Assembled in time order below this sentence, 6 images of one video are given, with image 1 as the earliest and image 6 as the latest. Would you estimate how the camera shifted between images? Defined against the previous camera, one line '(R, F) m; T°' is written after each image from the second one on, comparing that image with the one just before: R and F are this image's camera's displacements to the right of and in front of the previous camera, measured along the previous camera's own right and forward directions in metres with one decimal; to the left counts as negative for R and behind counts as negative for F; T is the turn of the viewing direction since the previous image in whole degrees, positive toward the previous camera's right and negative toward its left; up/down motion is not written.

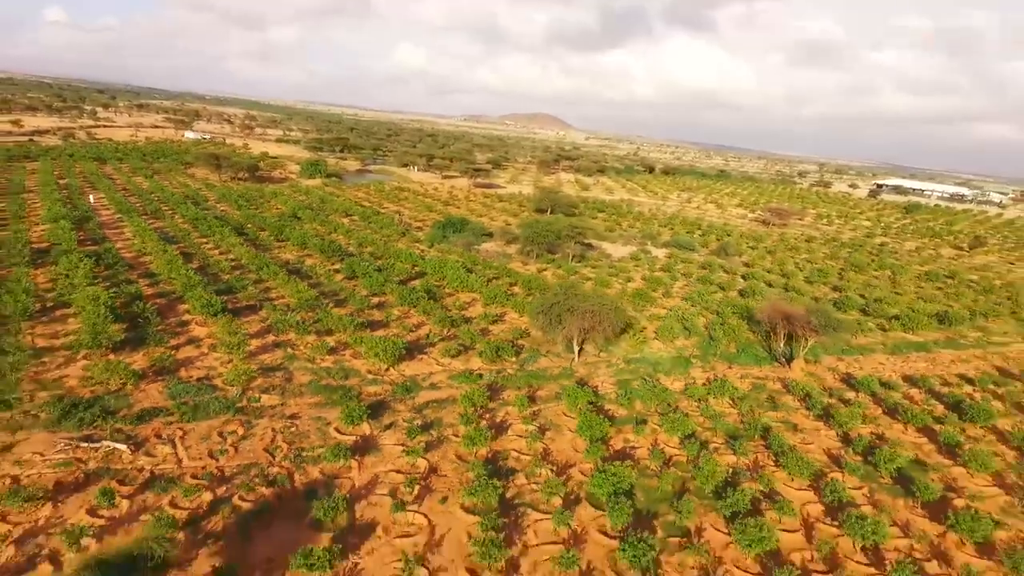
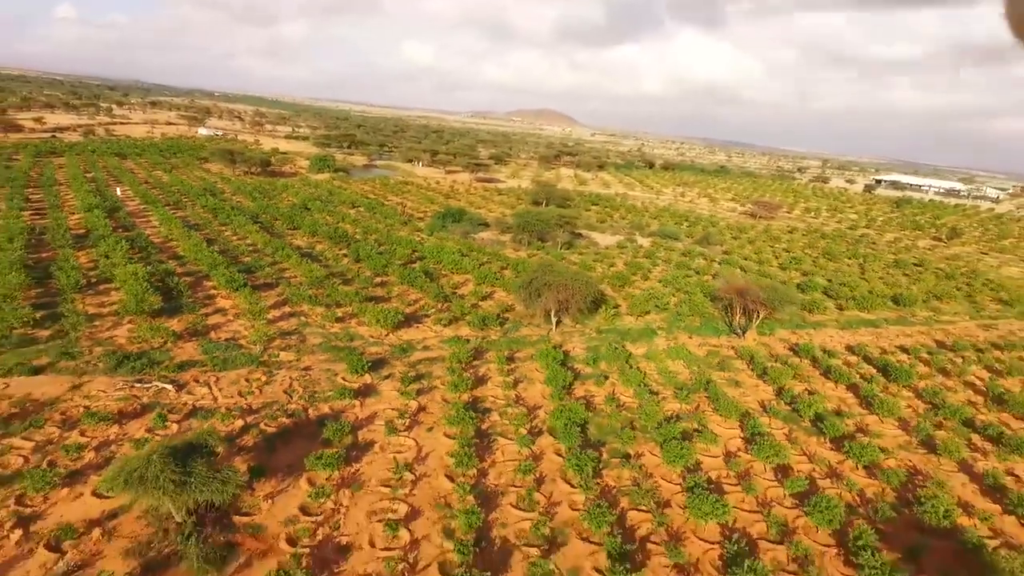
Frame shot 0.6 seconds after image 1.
(+0.6, -2.2) m; -1°
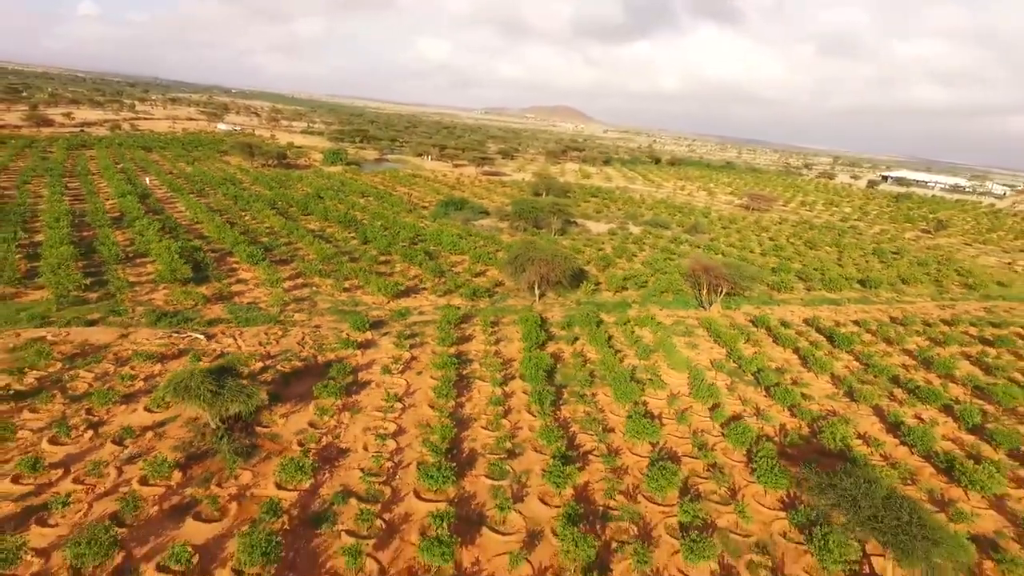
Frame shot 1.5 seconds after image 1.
(+0.8, -2.1) m; -1°
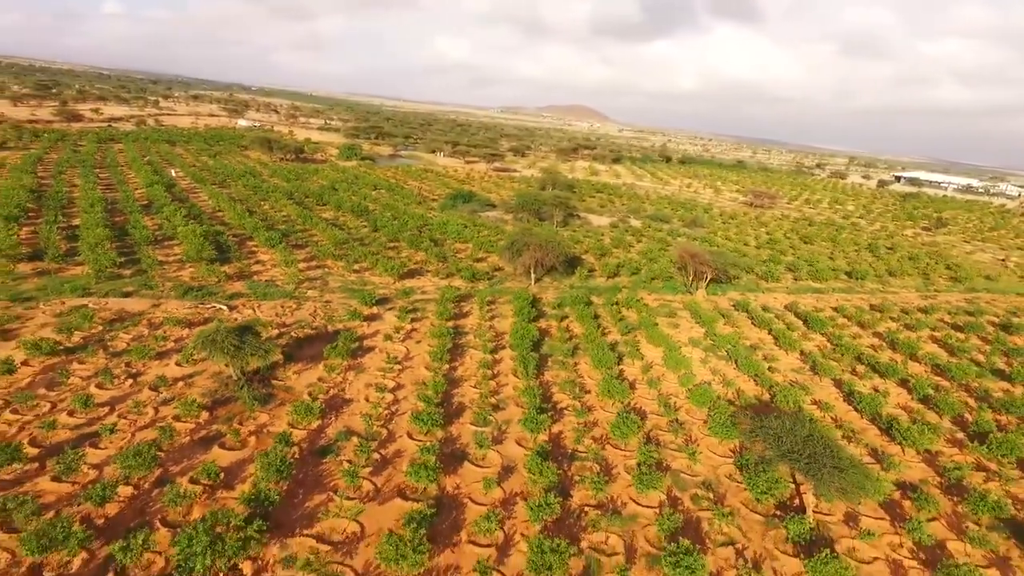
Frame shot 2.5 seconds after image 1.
(+0.6, -1.5) m; -1°
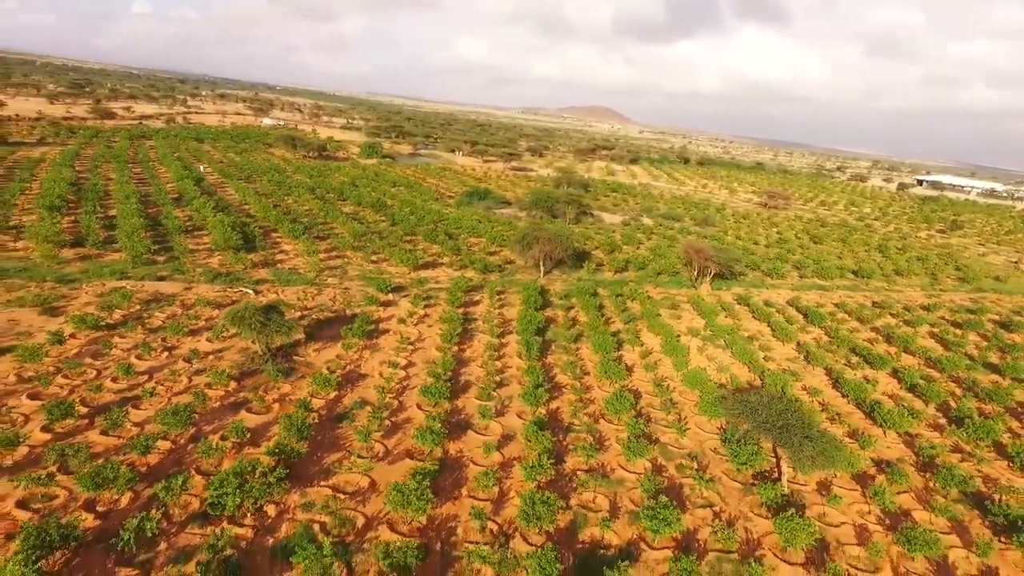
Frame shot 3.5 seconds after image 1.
(+0.3, -0.9) m; -2°
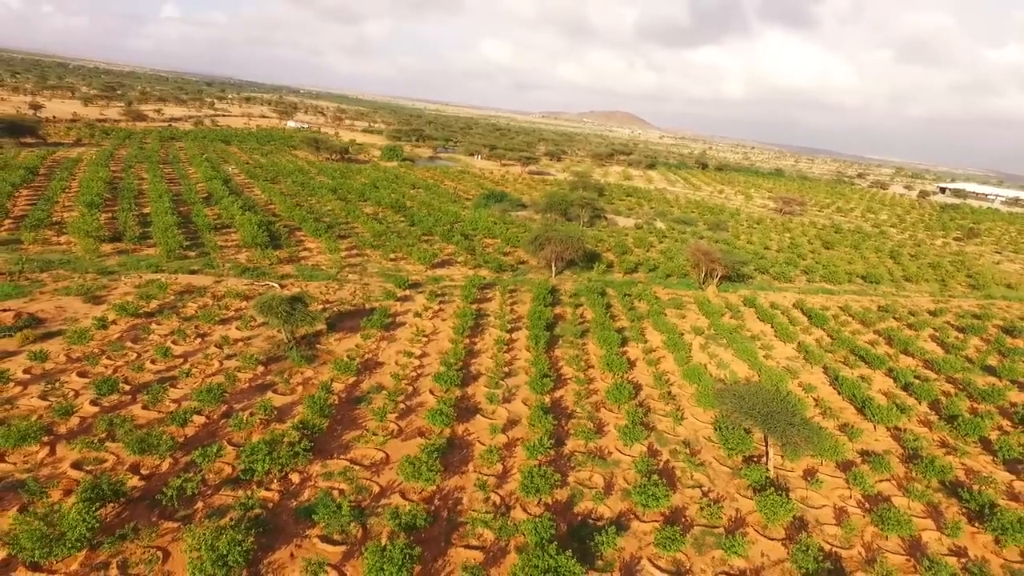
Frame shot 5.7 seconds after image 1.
(+0.2, -0.9) m; -2°
